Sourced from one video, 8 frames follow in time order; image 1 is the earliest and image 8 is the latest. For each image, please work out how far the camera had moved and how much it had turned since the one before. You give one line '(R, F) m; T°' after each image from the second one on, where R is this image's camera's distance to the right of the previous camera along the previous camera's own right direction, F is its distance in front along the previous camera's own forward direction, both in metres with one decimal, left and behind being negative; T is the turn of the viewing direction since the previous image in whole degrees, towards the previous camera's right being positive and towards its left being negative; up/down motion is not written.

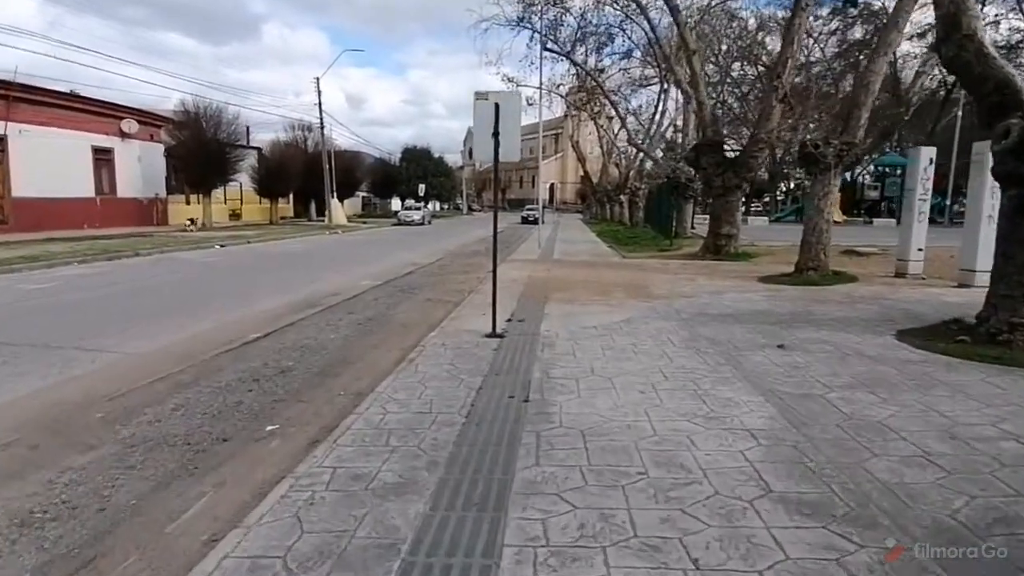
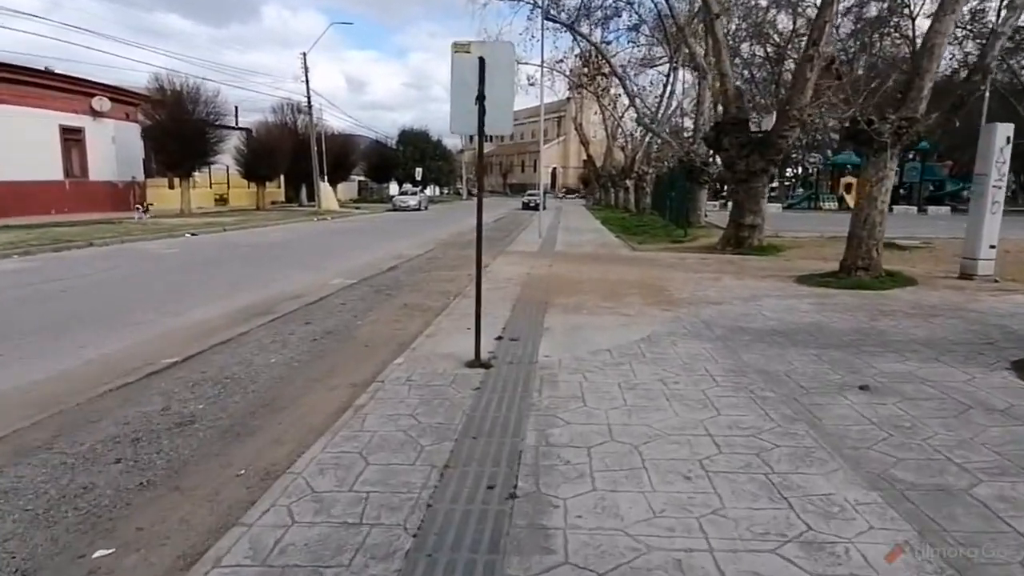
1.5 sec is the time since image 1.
(+0.1, +2.0) m; 0°
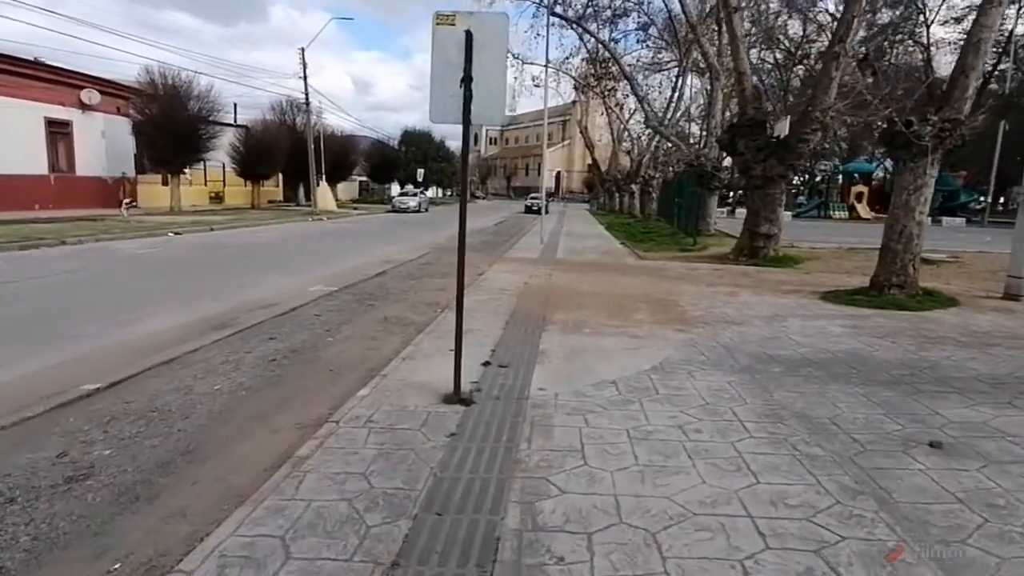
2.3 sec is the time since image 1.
(+0.1, +1.1) m; 0°
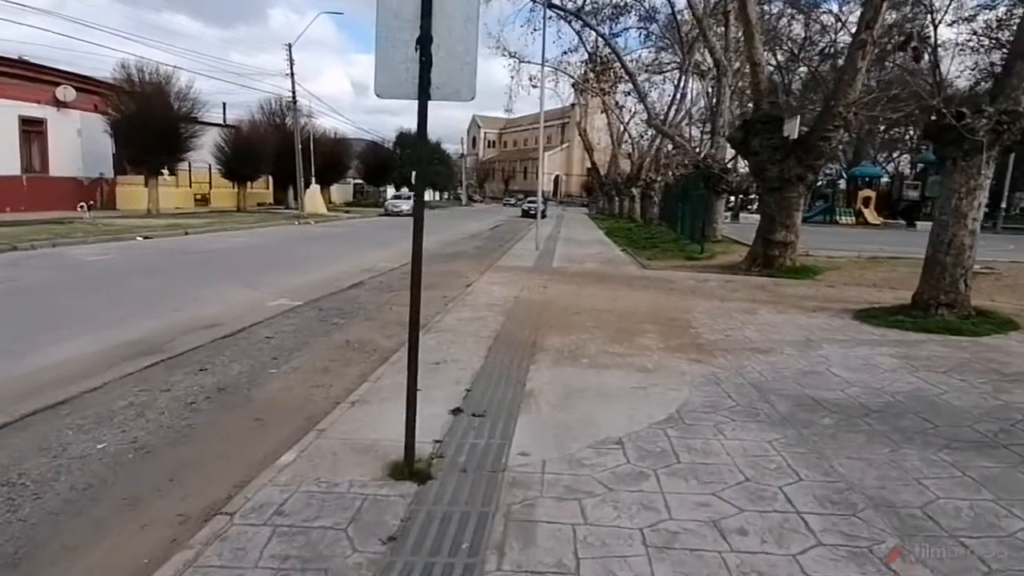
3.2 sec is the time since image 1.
(+0.2, +1.4) m; 0°
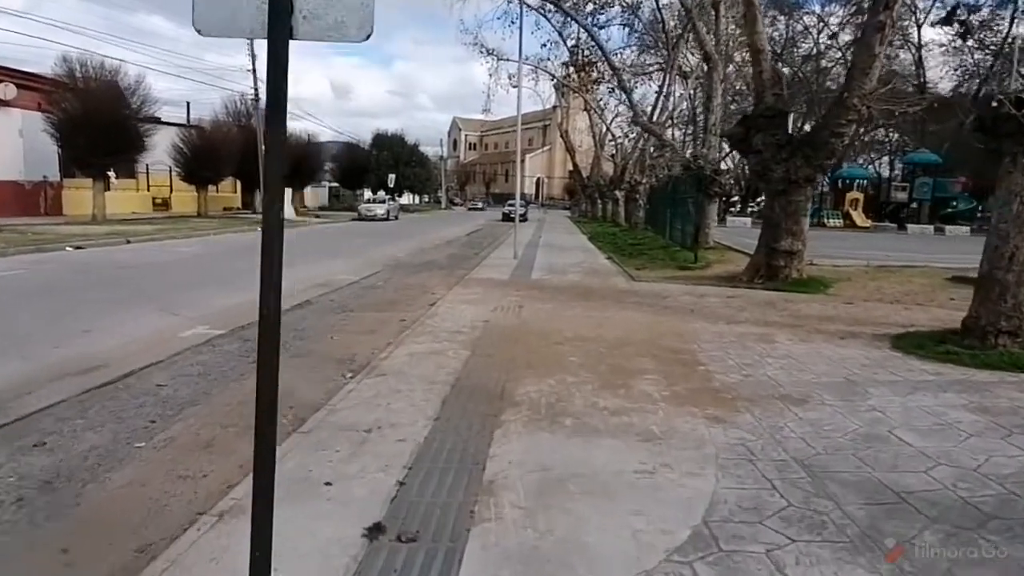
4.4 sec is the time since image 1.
(+0.2, +1.7) m; +2°
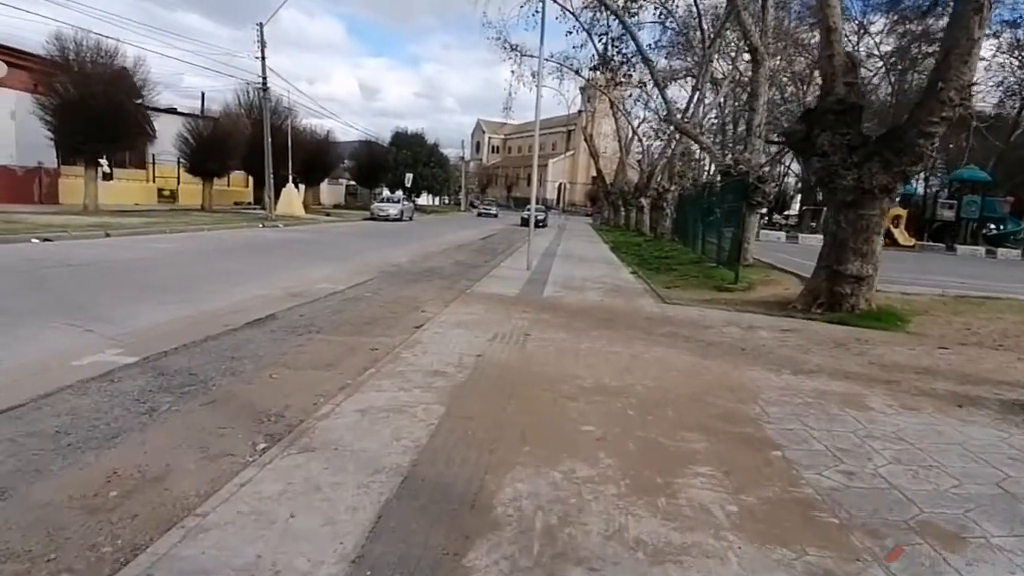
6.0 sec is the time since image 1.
(+0.2, +2.1) m; -2°
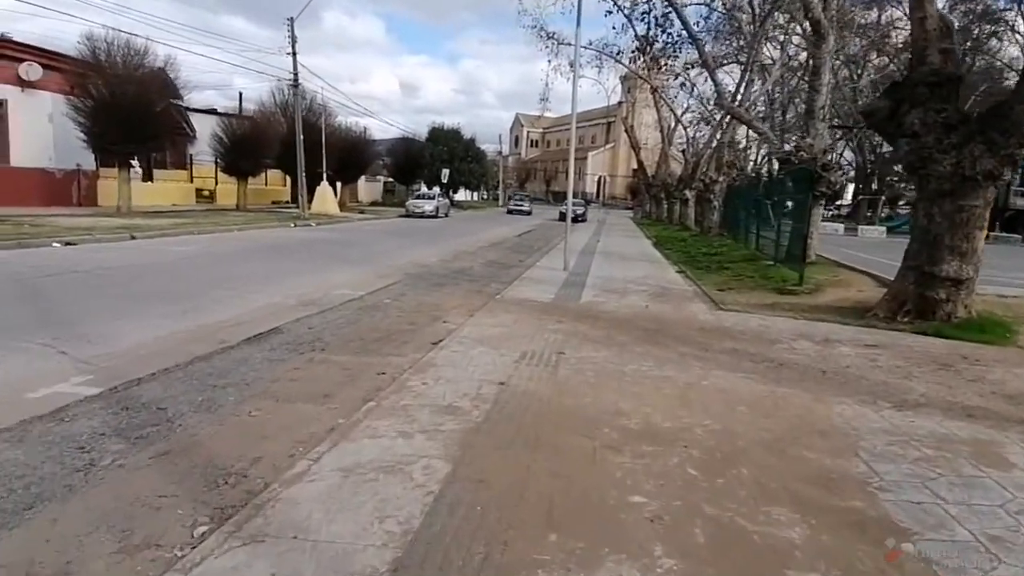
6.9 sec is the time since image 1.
(+0.1, +1.2) m; -4°
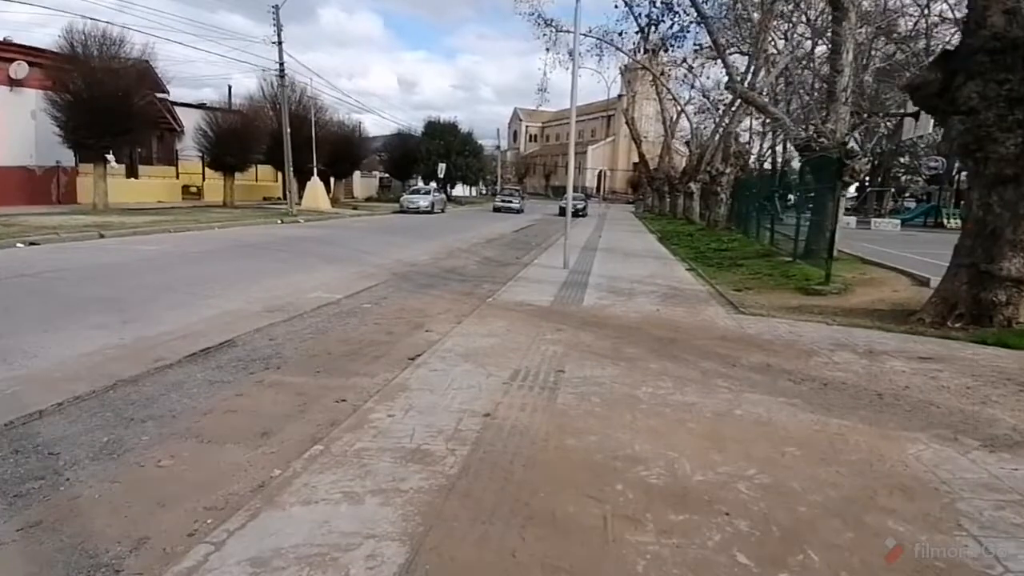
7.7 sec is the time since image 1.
(+0.1, +1.2) m; 0°
